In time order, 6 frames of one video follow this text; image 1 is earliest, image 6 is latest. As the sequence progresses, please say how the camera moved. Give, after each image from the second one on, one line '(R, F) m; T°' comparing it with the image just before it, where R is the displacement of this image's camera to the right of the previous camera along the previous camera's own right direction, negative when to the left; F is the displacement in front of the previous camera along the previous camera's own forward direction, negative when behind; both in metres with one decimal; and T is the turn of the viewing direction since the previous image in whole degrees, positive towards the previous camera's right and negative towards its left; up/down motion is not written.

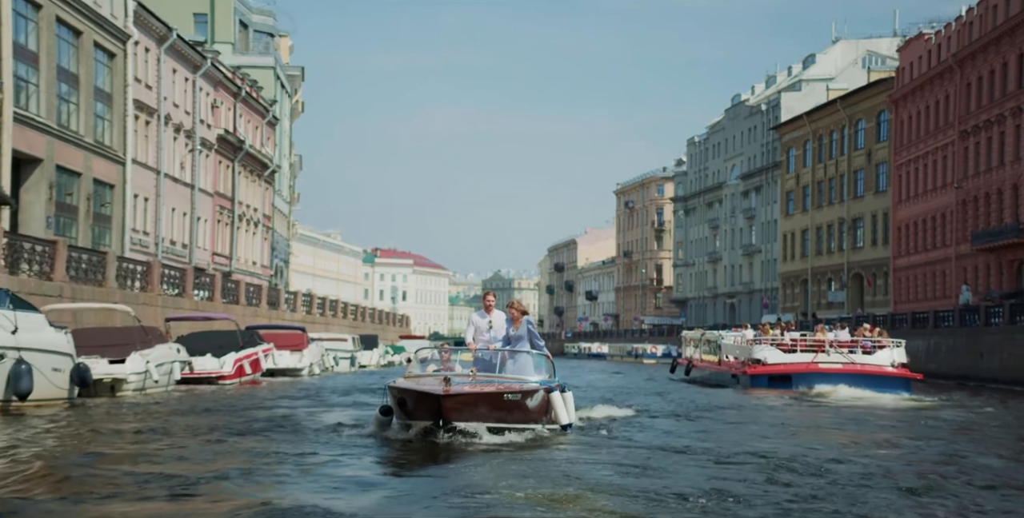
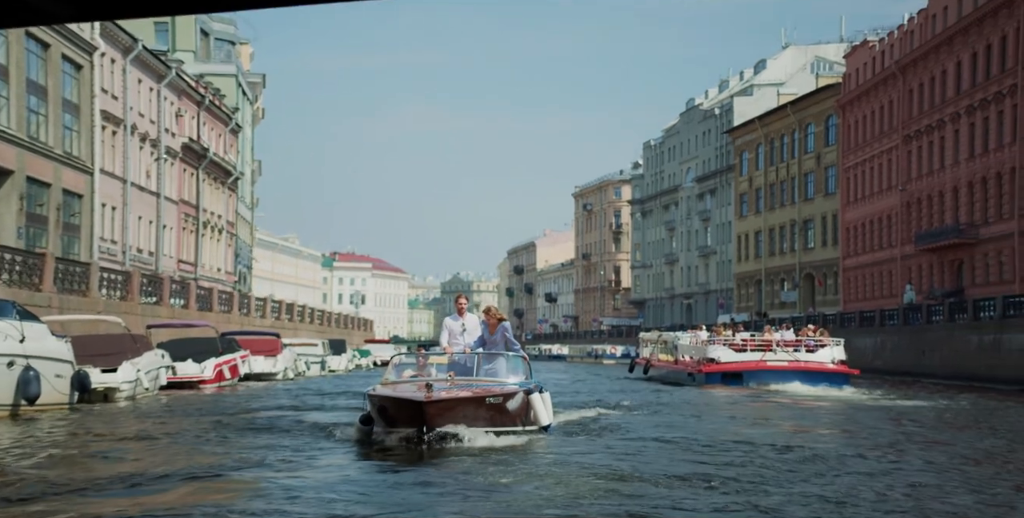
(-0.3, -1.7) m; +2°
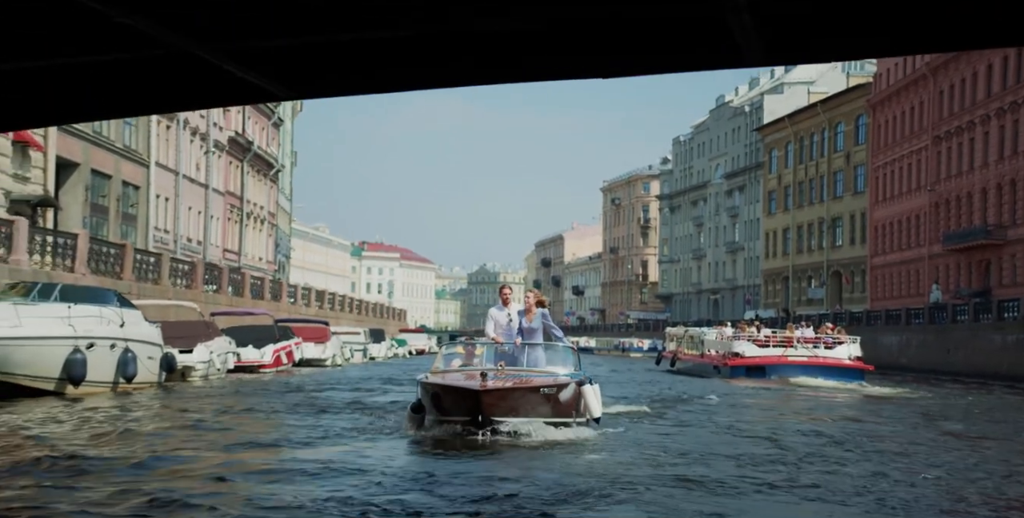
(-0.5, -2.0) m; -1°
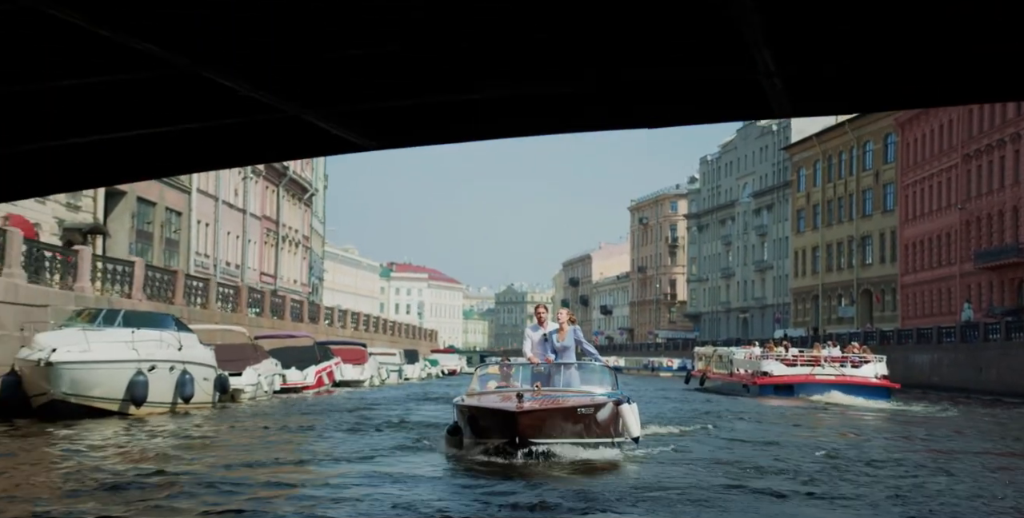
(-0.3, -0.9) m; -2°
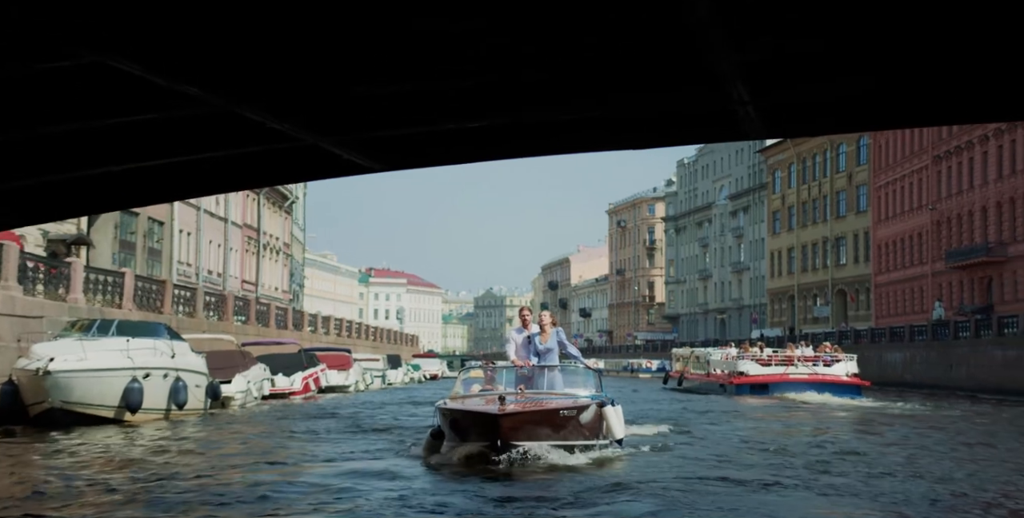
(-0.1, -0.8) m; +1°
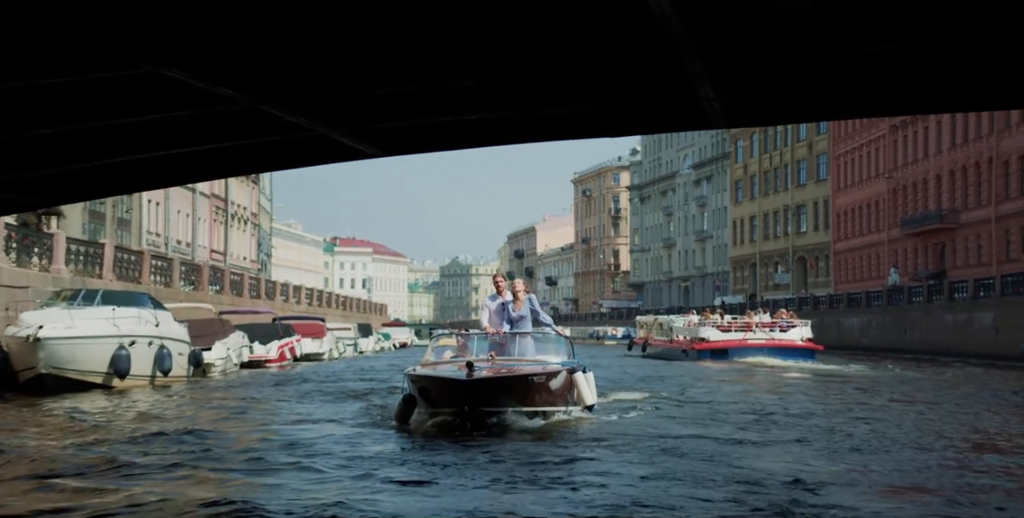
(-0.1, -1.1) m; +2°
